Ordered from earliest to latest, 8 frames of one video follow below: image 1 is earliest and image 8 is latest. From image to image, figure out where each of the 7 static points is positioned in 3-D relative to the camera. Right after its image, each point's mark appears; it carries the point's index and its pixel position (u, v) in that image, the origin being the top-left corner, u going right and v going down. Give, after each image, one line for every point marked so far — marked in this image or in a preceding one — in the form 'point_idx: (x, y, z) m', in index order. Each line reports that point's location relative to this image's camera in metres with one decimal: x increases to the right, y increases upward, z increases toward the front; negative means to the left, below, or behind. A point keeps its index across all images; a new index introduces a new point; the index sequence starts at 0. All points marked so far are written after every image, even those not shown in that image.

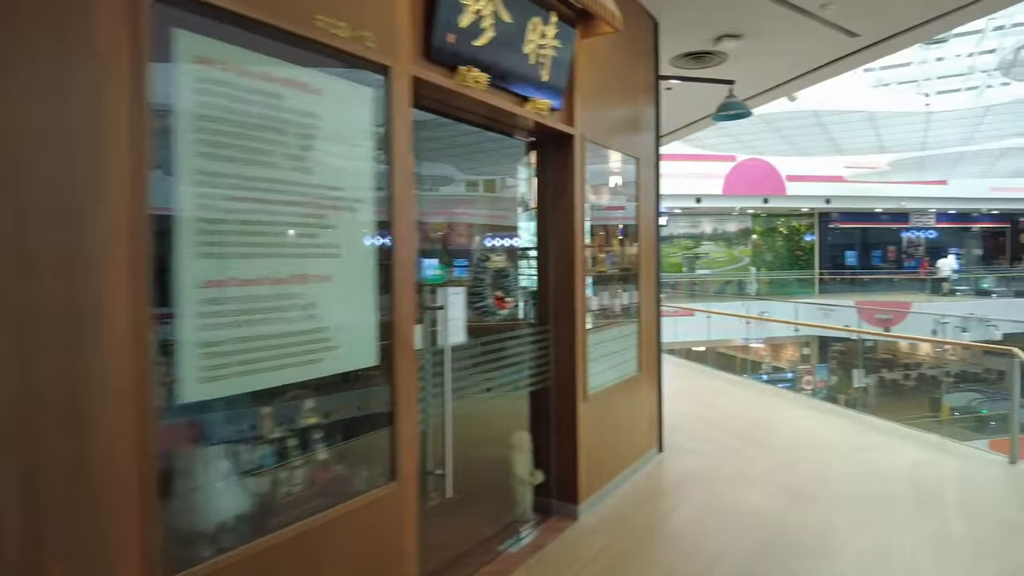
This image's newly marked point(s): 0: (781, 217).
0: (+7.9, +2.1, +19.3) m
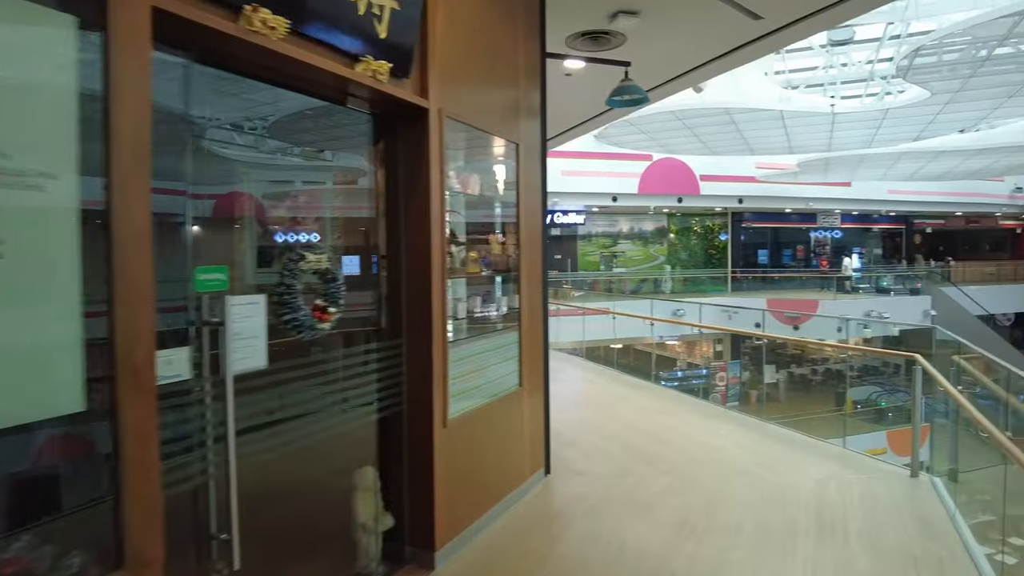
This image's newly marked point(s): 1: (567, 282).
0: (+5.5, +2.1, +19.6) m
1: (+1.4, +0.1, +15.6) m
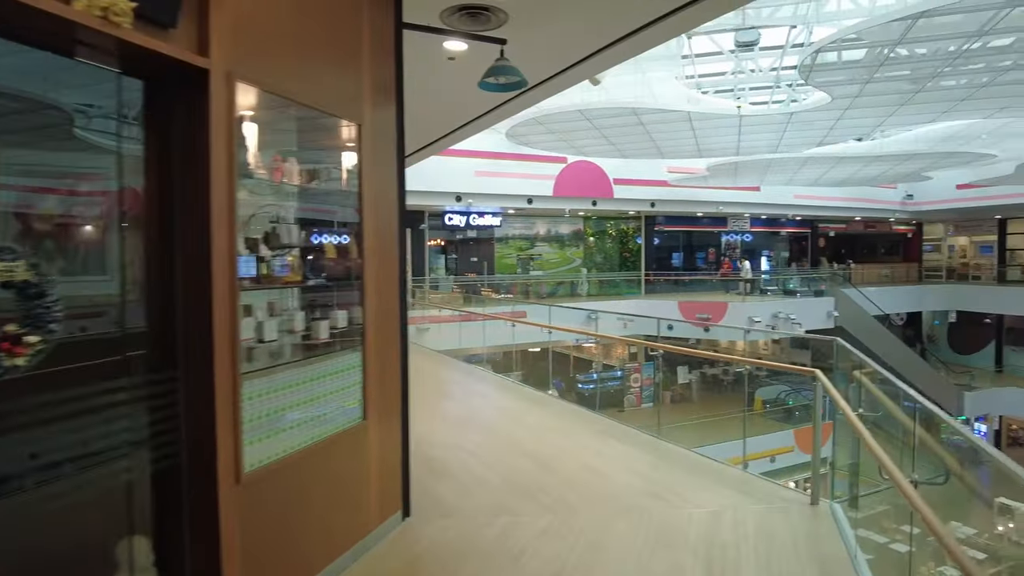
0: (+3.0, +2.1, +19.7) m
1: (-0.6, +0.1, +15.2) m
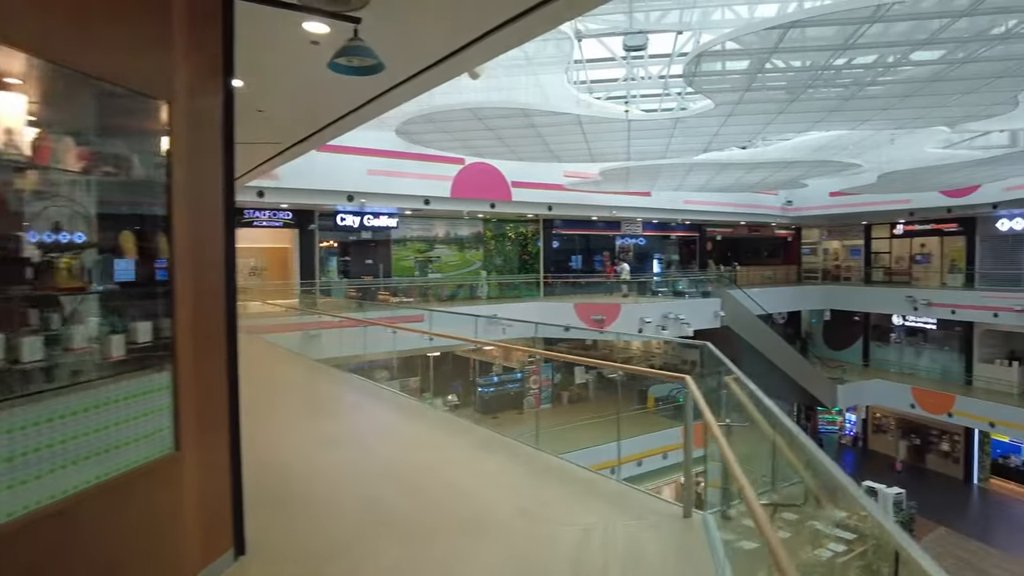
0: (-0.1, +2.0, +19.6) m
1: (-2.9, 0.0, +14.7) m
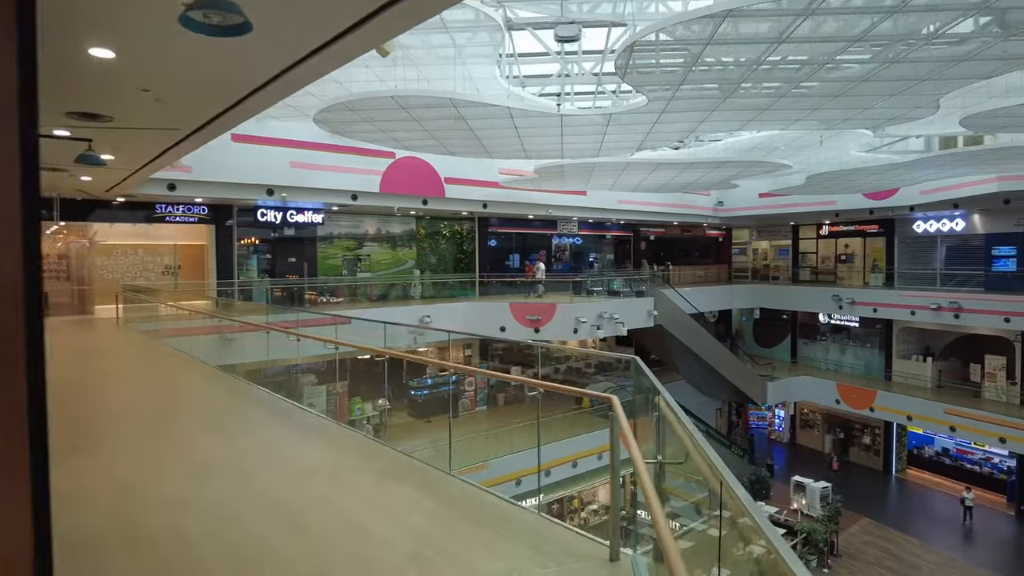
0: (-2.0, +2.0, +19.1) m
1: (-4.4, 0.0, +13.9) m
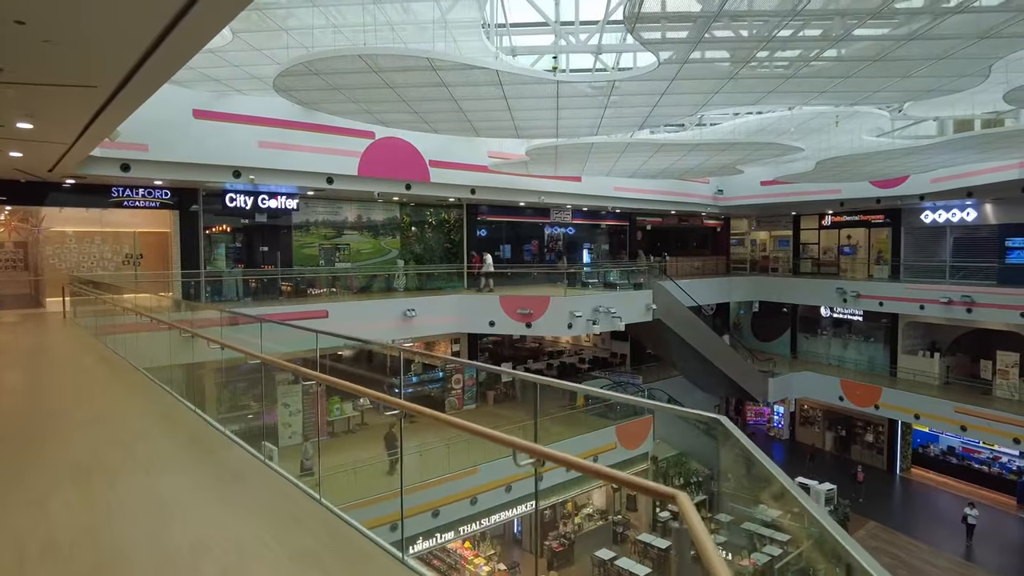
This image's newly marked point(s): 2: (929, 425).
0: (-2.3, +2.2, +17.9) m
1: (-4.6, +0.2, +12.7) m
2: (+11.7, -3.9, +18.4) m
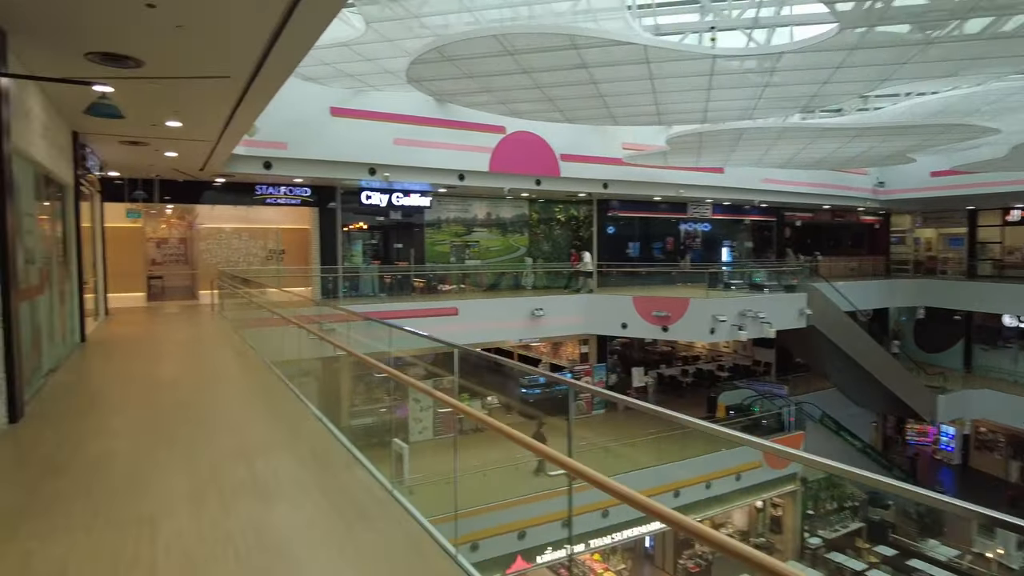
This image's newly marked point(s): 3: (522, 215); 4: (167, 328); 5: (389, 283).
0: (+1.2, +2.3, +17.4) m
1: (-2.0, +0.2, +12.7) m
2: (+15.0, -4.0, +15.2) m
3: (+0.3, +1.9, +16.8) m
4: (-5.8, -0.7, +11.0) m
5: (-2.4, +0.1, +12.6) m
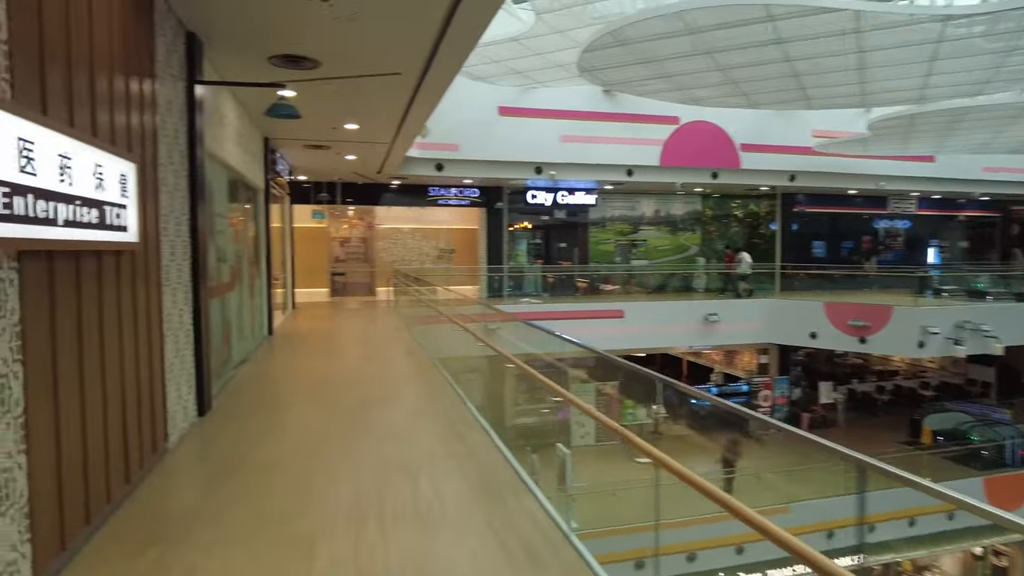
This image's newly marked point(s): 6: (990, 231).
0: (+5.5, +2.2, +16.0) m
1: (+1.1, +0.2, +12.3) m
2: (+18.1, -4.4, +10.6) m
3: (+4.4, +1.8, +15.8) m
4: (-2.9, -0.6, +11.6) m
5: (+0.7, +0.1, +12.3) m
6: (+13.7, +1.6, +18.8) m
